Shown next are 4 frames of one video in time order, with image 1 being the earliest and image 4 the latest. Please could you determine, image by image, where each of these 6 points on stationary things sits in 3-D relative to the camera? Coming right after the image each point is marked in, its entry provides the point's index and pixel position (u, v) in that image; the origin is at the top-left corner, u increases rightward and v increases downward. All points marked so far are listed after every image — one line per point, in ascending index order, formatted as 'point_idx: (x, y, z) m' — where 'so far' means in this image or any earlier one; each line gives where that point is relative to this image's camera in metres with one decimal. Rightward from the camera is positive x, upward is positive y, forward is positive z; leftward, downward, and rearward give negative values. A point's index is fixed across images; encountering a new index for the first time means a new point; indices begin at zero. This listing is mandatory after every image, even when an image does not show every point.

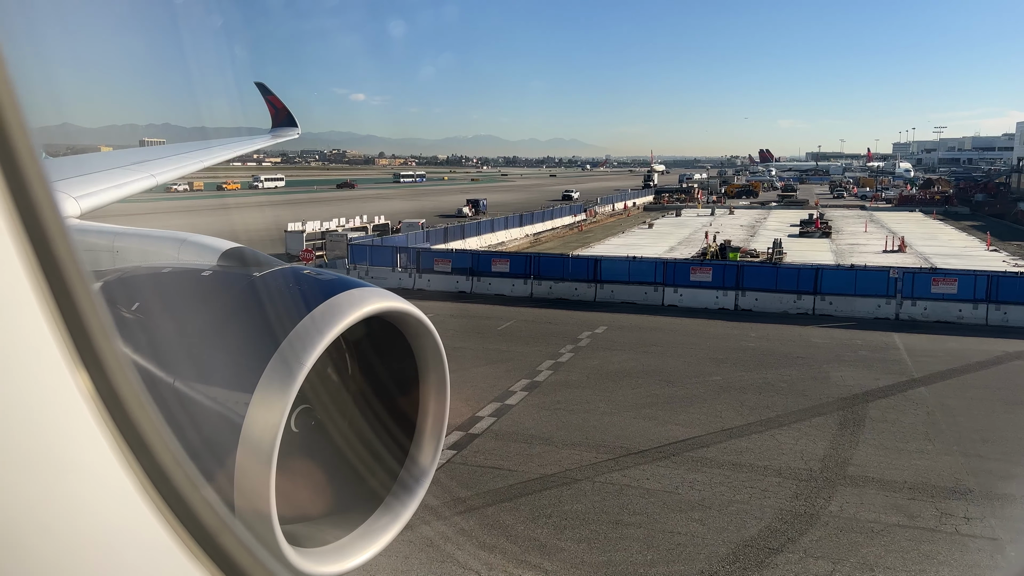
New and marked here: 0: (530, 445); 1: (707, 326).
0: (+0.3, -2.4, +10.9) m
1: (+5.3, -1.0, +19.2) m
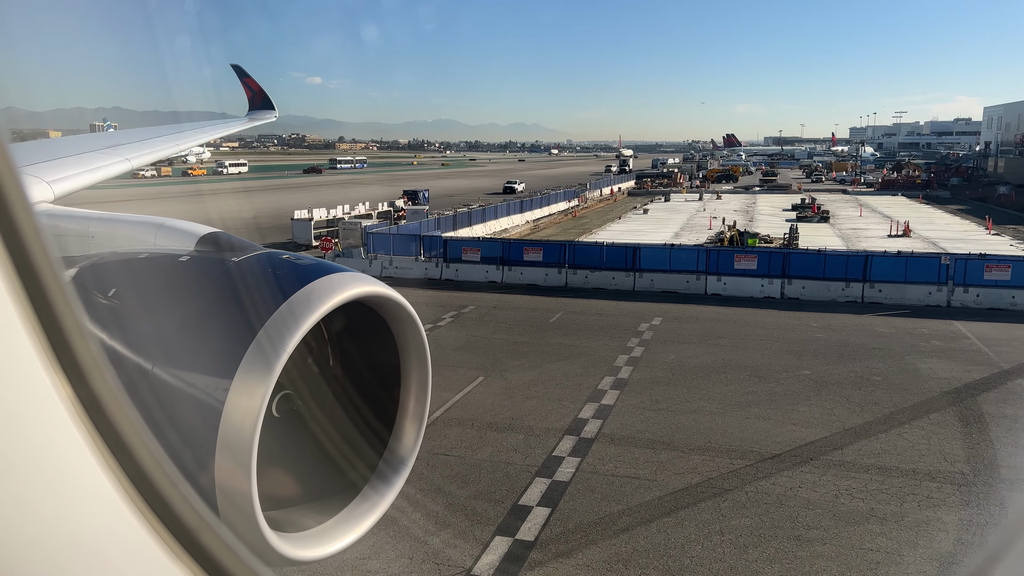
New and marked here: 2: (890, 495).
0: (+2.0, -2.3, +10.2) m
1: (+6.6, -0.7, +18.7) m
2: (+4.7, -2.6, +8.8) m
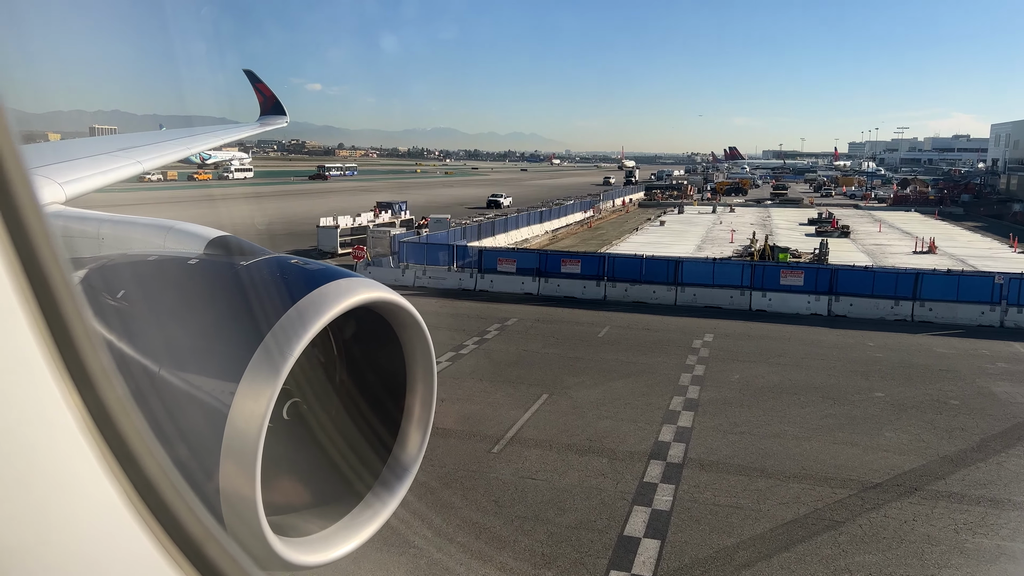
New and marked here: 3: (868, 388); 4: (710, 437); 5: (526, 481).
0: (+3.3, -2.6, +9.7) m
1: (+7.8, -1.2, +18.3) m
2: (+5.9, -2.9, +8.4) m
3: (+6.9, -1.9, +13.8) m
4: (+3.1, -2.3, +11.1) m
5: (+0.2, -2.6, +9.5) m
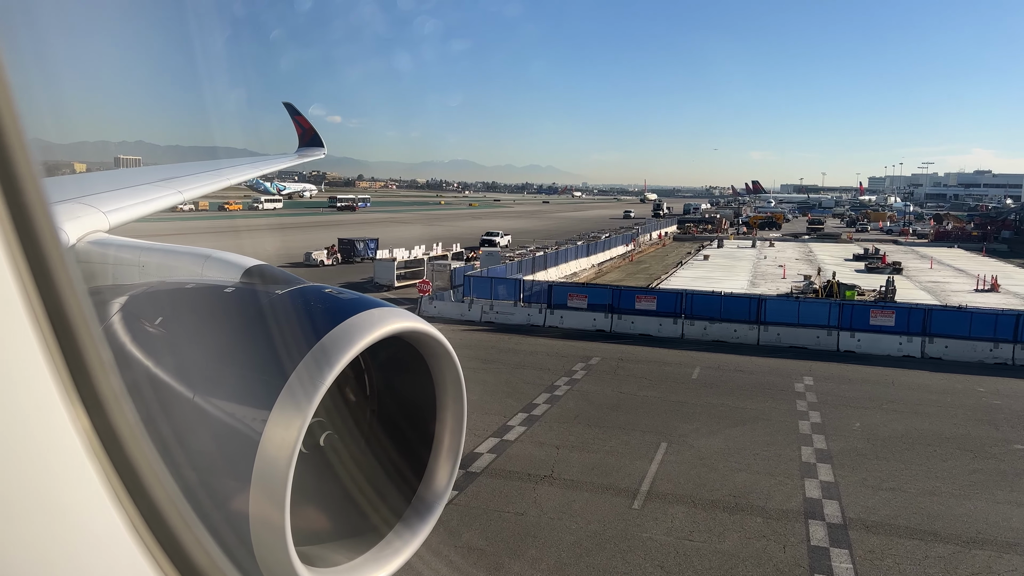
0: (+5.2, -3.2, +8.9) m
1: (+10.0, -2.2, +17.4) m
2: (+7.8, -3.4, +7.5) m
3: (+9.0, -2.8, +13.0) m
4: (+5.1, -3.0, +10.3) m
5: (+2.1, -3.1, +8.8) m
